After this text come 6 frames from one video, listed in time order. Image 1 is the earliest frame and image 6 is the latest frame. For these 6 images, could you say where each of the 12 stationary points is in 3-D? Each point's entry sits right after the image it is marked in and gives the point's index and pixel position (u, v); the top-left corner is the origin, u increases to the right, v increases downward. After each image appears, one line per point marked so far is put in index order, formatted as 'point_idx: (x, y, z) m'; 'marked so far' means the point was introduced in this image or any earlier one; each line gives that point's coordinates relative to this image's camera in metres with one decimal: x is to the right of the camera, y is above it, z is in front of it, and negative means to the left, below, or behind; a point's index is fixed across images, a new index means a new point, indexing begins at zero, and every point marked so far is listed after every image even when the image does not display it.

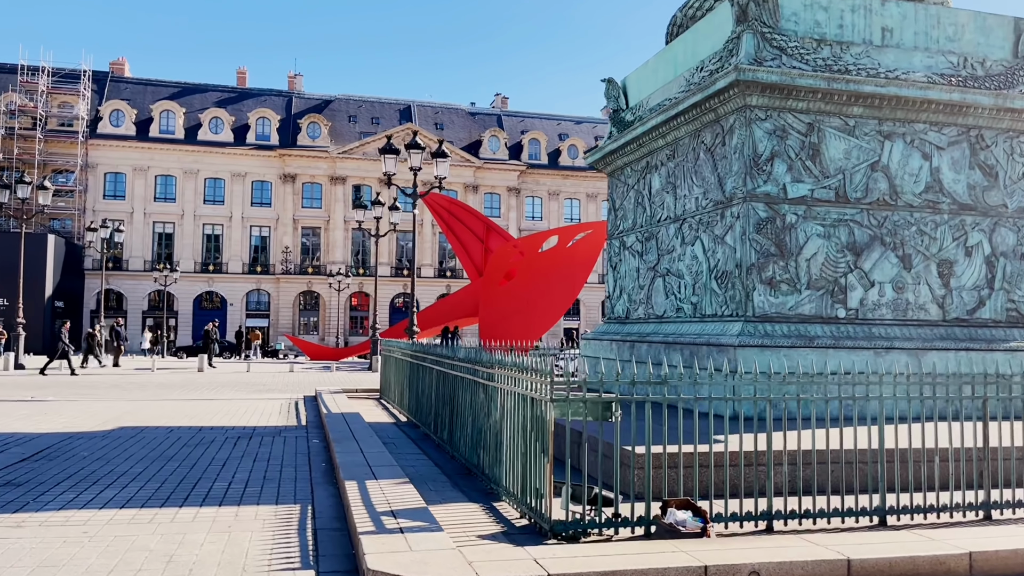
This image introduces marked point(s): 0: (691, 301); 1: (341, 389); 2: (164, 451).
0: (+2.0, -0.2, +9.1) m
1: (-3.0, -1.8, +14.4) m
2: (-3.1, -1.5, +7.4) m
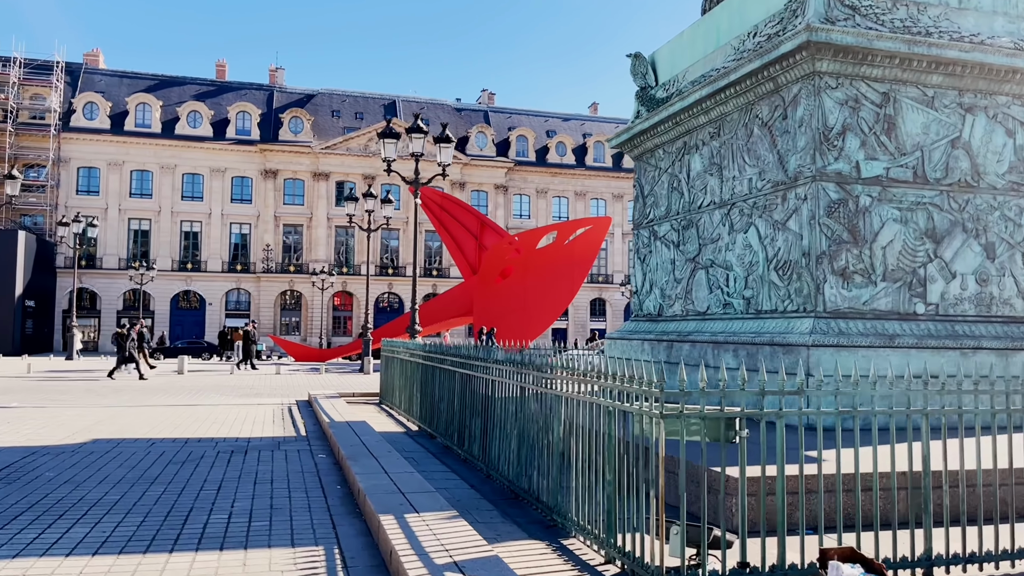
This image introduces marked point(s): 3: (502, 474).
0: (+2.3, -0.1, +8.1) m
1: (-2.8, -1.7, +13.3) m
2: (-2.8, -1.4, +6.2) m
3: (-0.1, -1.3, +5.7) m
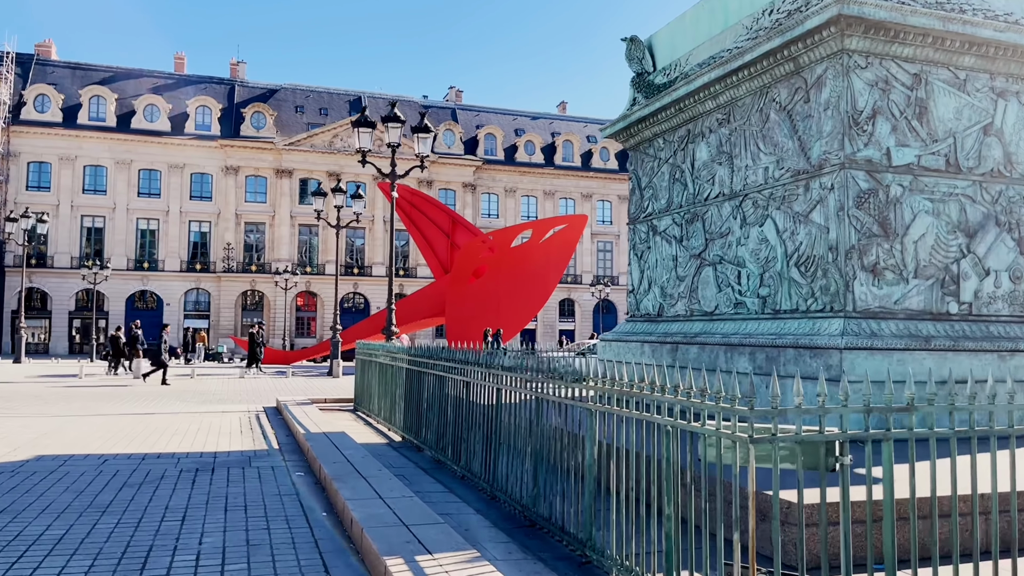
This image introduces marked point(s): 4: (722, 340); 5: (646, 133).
0: (+2.3, -0.1, +7.5) m
1: (-3.1, -1.7, +12.4) m
2: (-2.8, -1.4, +5.4) m
3: (0.0, -1.3, +5.0) m
4: (+2.0, -0.5, +7.6) m
5: (+1.6, +1.8, +9.6) m
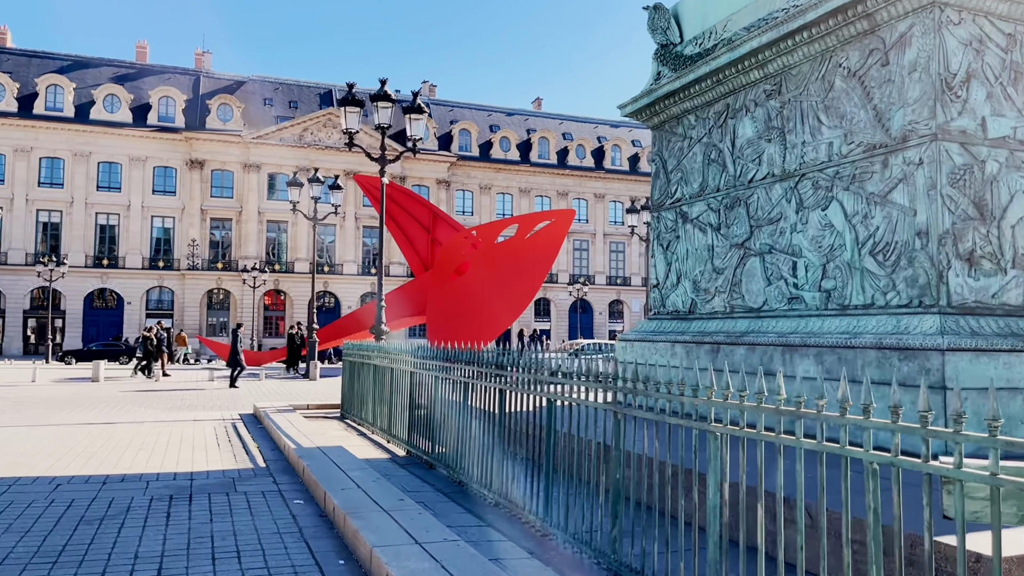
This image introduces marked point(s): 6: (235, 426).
0: (+2.5, 0.0, +6.6) m
1: (-3.1, -1.6, +11.2) m
2: (-2.4, -1.3, +4.2) m
3: (+0.3, -1.2, +4.0) m
4: (+2.2, -0.4, +6.7) m
5: (+1.7, +1.9, +8.6) m
6: (-3.3, -1.6, +9.6) m
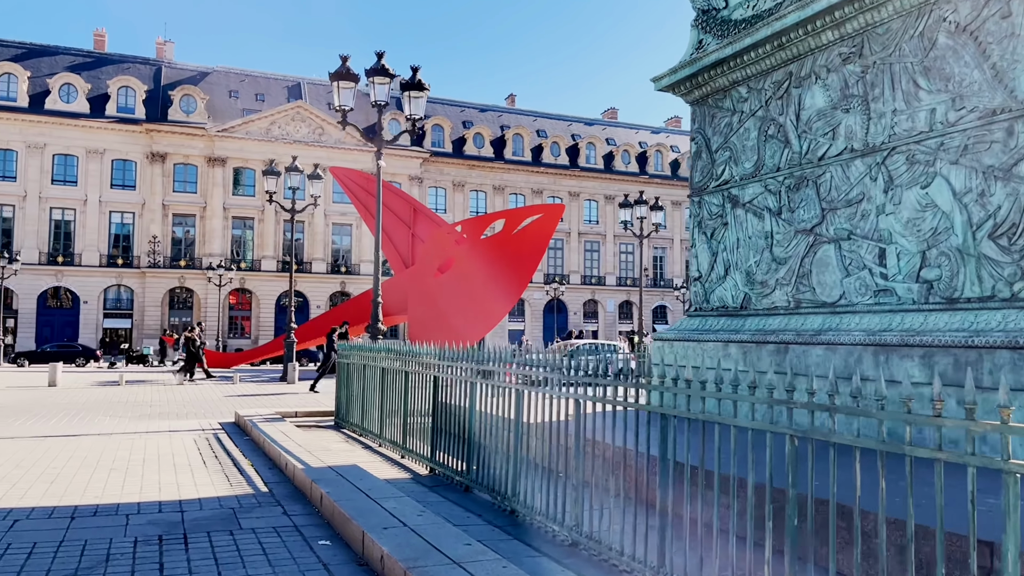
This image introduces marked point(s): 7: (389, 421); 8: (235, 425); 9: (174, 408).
0: (+2.8, +0.1, +5.7) m
1: (-3.0, -1.5, +10.1) m
2: (-2.0, -1.2, +3.1) m
3: (+0.8, -1.1, +3.0) m
4: (+2.5, -0.4, +5.8) m
5: (+2.0, +2.0, +7.7) m
6: (-3.0, -1.5, +8.4) m
7: (-1.1, -1.2, +7.5) m
8: (-3.2, -1.6, +9.4) m
9: (-4.9, -1.7, +11.7) m
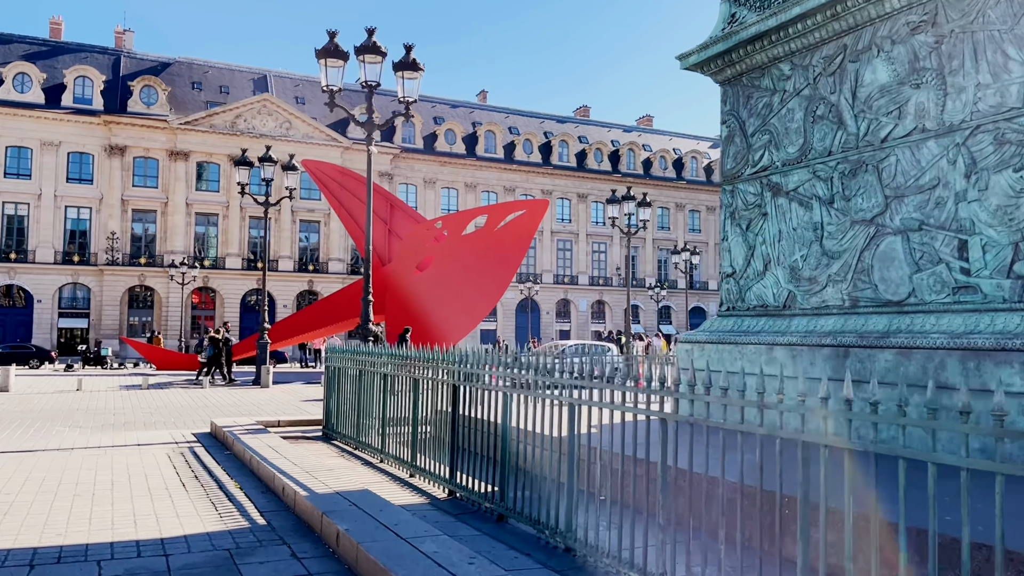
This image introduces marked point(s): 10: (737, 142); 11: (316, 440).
0: (+3.1, +0.1, +5.0) m
1: (-2.9, -1.5, +9.2) m
2: (-1.6, -1.2, +2.3) m
3: (+1.1, -1.1, +2.2) m
4: (+2.8, -0.3, +5.1) m
5: (+2.1, +2.0, +7.0) m
6: (-2.9, -1.5, +7.5) m
7: (-1.0, -1.2, +6.7) m
8: (-3.1, -1.5, +8.5) m
9: (-4.9, -1.7, +10.7) m
10: (+2.0, +1.3, +7.3) m
11: (-2.0, -1.5, +8.2) m
